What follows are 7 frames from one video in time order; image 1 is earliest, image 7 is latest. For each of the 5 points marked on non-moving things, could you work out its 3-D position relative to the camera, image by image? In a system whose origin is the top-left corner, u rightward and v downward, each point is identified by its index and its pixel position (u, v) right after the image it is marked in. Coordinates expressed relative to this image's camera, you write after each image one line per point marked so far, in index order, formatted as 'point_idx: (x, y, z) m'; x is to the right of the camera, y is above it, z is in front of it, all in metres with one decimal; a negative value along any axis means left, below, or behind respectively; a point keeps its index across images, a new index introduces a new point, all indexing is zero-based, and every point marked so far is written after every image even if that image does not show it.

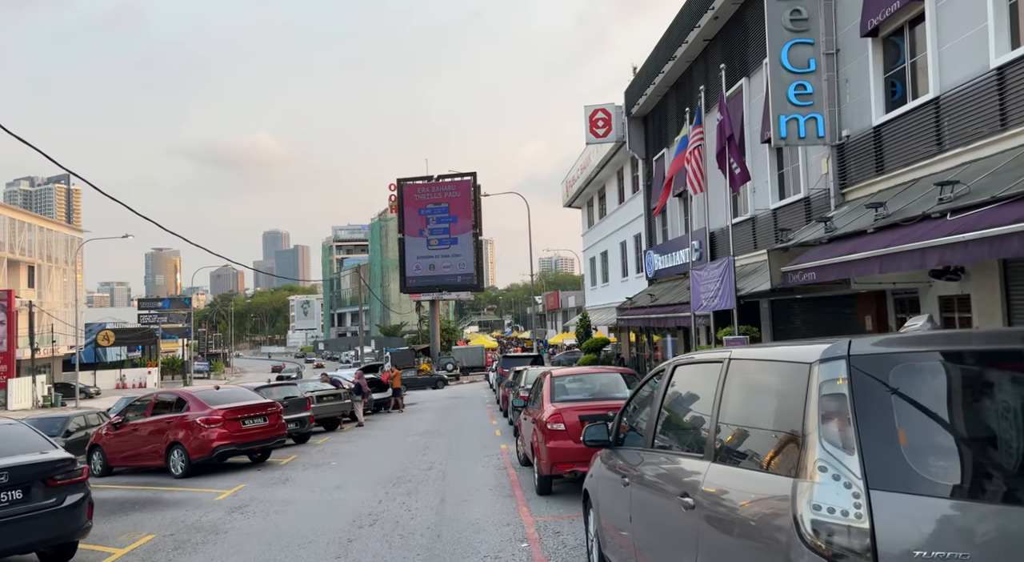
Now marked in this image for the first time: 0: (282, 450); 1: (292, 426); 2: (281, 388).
0: (-4.6, -3.4, +14.8) m
1: (-4.7, -3.1, +15.9) m
2: (-5.0, -2.3, +16.5) m
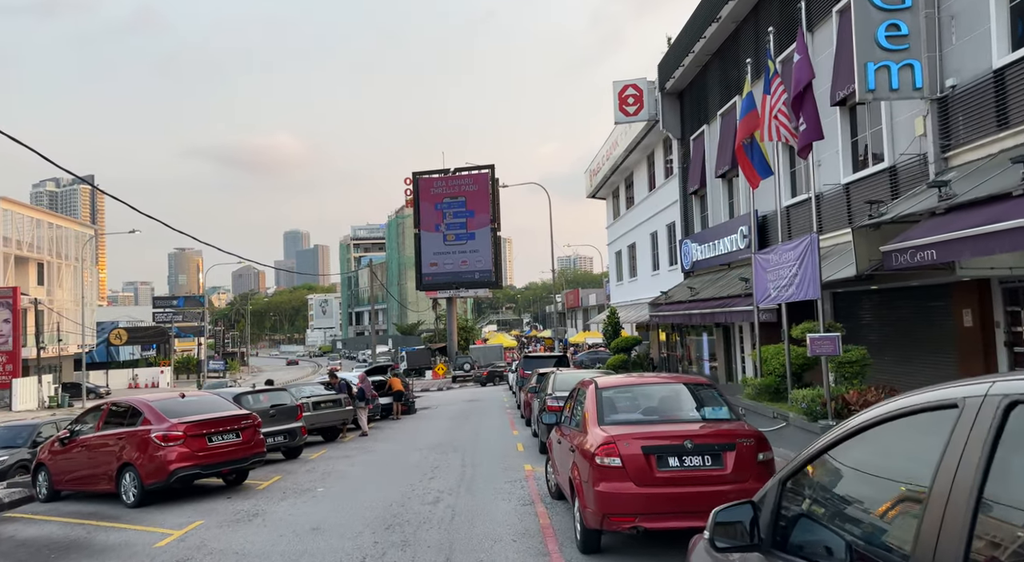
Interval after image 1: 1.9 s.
0: (-4.2, -3.2, +12.4) m
1: (-4.2, -2.9, +13.6) m
2: (-4.5, -2.1, +14.2) m
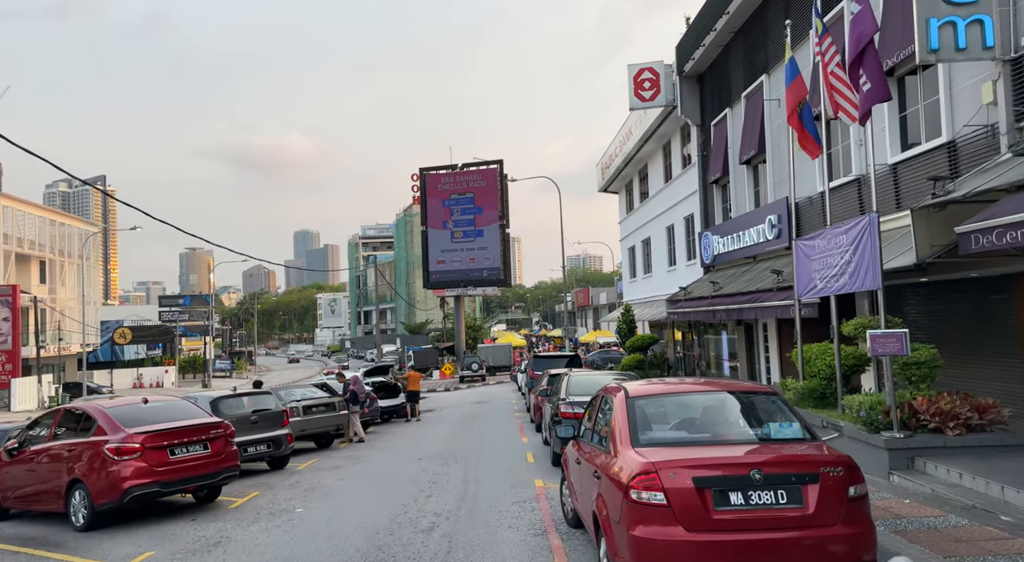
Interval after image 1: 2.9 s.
0: (-4.0, -3.0, +11.1) m
1: (-4.1, -2.7, +12.2) m
2: (-4.4, -2.0, +12.8) m
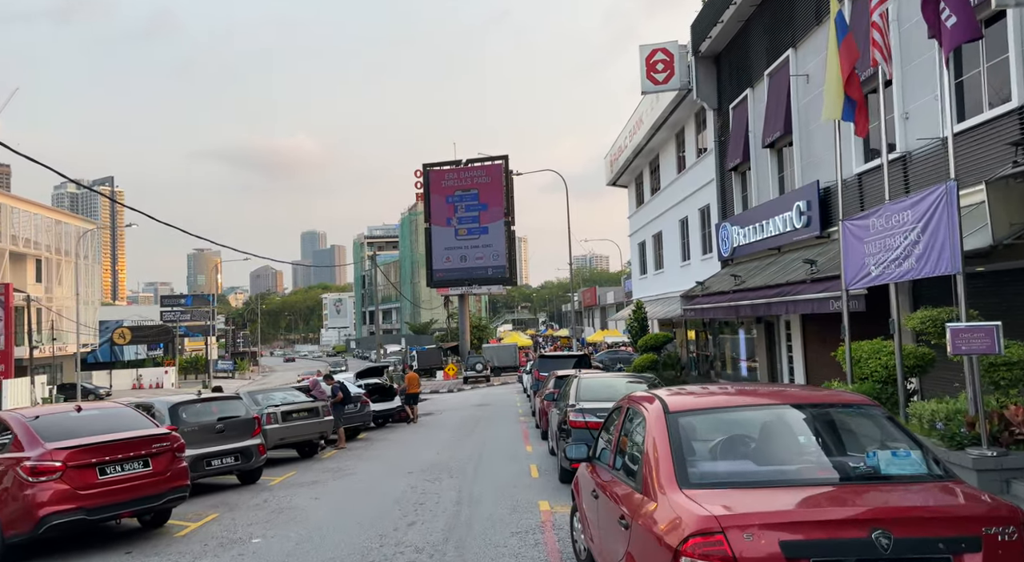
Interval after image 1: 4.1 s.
0: (-4.0, -2.9, +9.6) m
1: (-4.0, -2.6, +10.8) m
2: (-4.3, -1.8, +11.3) m
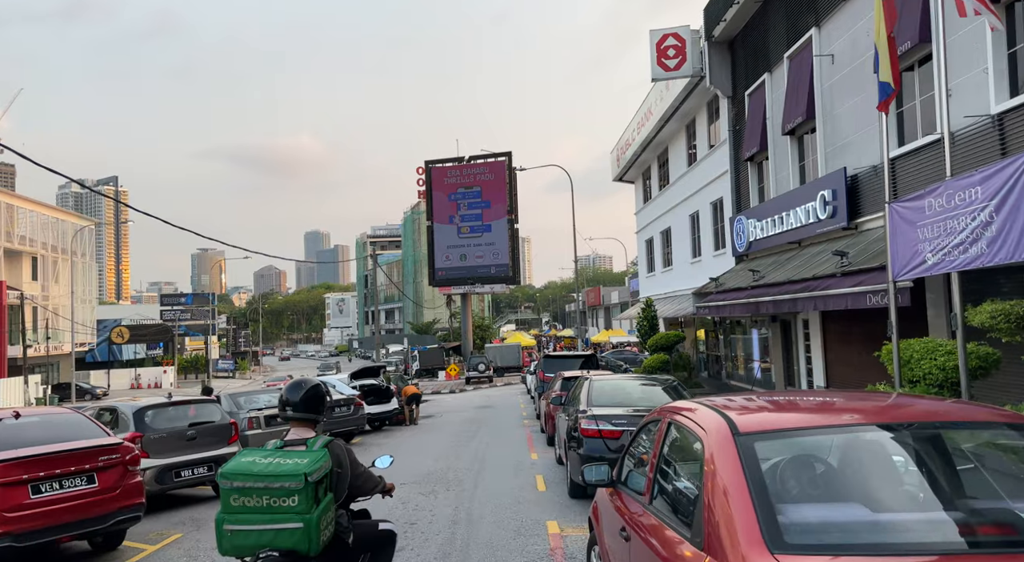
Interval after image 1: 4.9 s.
0: (-4.0, -2.7, +8.5) m
1: (-4.0, -2.4, +9.7) m
2: (-4.3, -1.7, +10.3) m
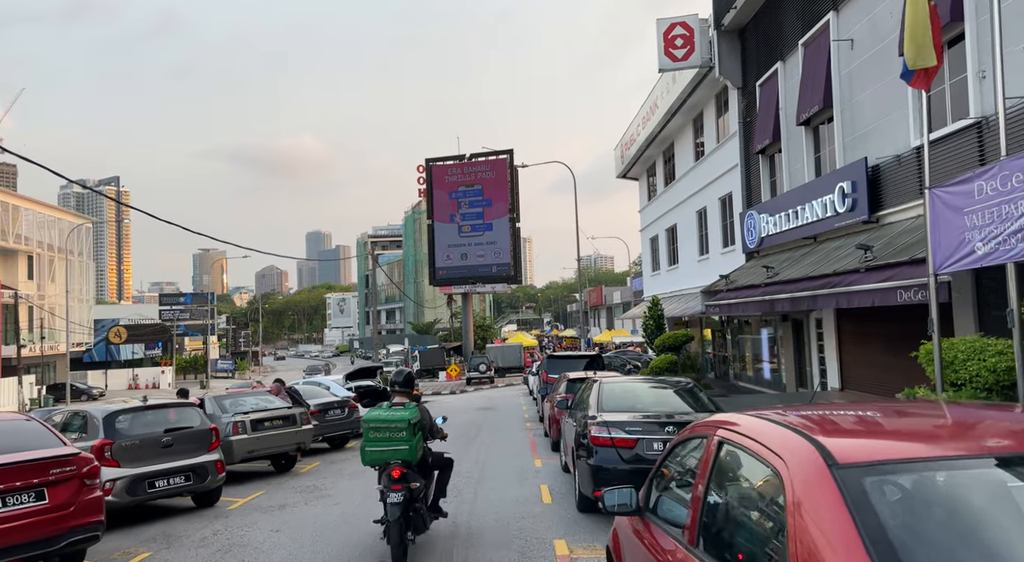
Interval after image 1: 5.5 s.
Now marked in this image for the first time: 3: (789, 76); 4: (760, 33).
0: (-3.9, -2.7, +7.8) m
1: (-3.9, -2.4, +8.9) m
2: (-4.3, -1.6, +9.5) m
3: (+6.6, +4.9, +17.9) m
4: (+6.5, +6.5, +19.6) m
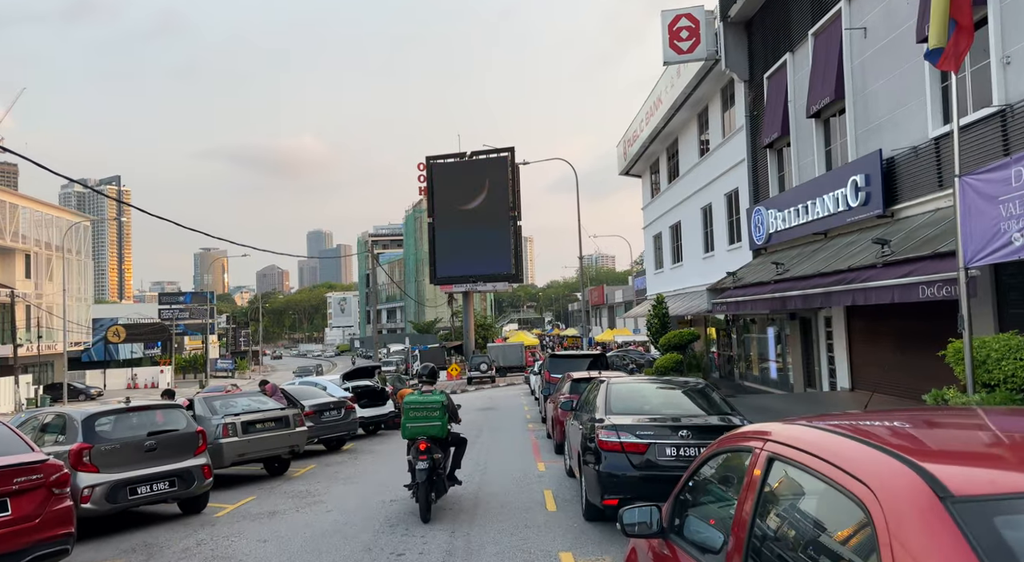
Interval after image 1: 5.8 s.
0: (-3.9, -2.6, +7.3) m
1: (-3.9, -2.3, +8.5) m
2: (-4.2, -1.6, +9.0) m
3: (+6.6, +5.0, +17.4) m
4: (+6.5, +6.6, +19.1) m
